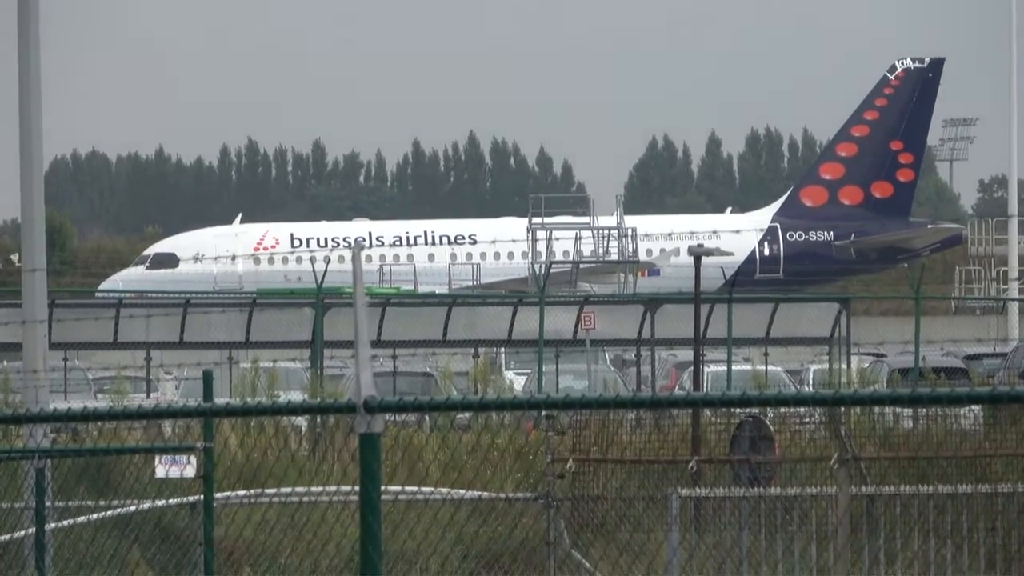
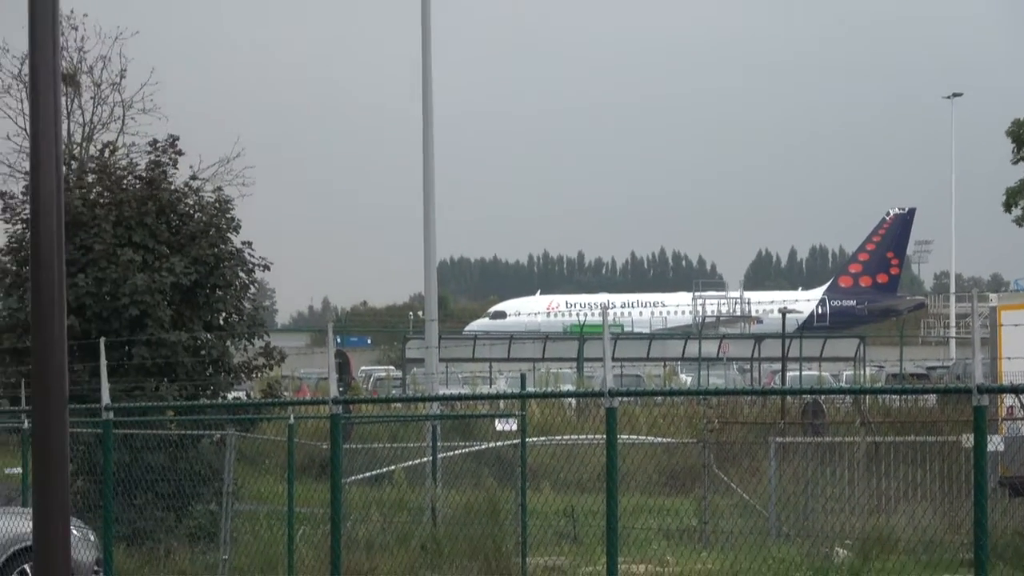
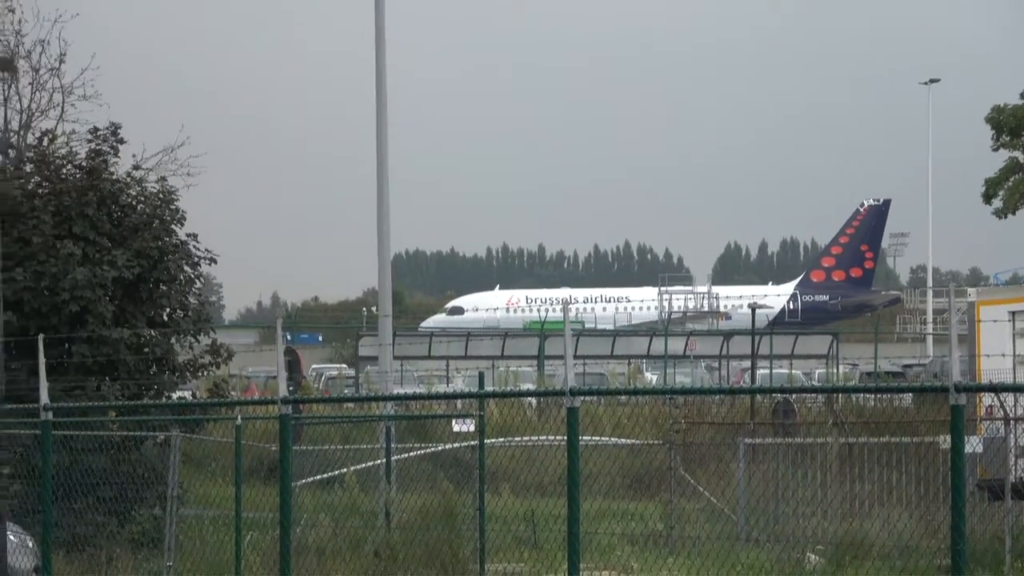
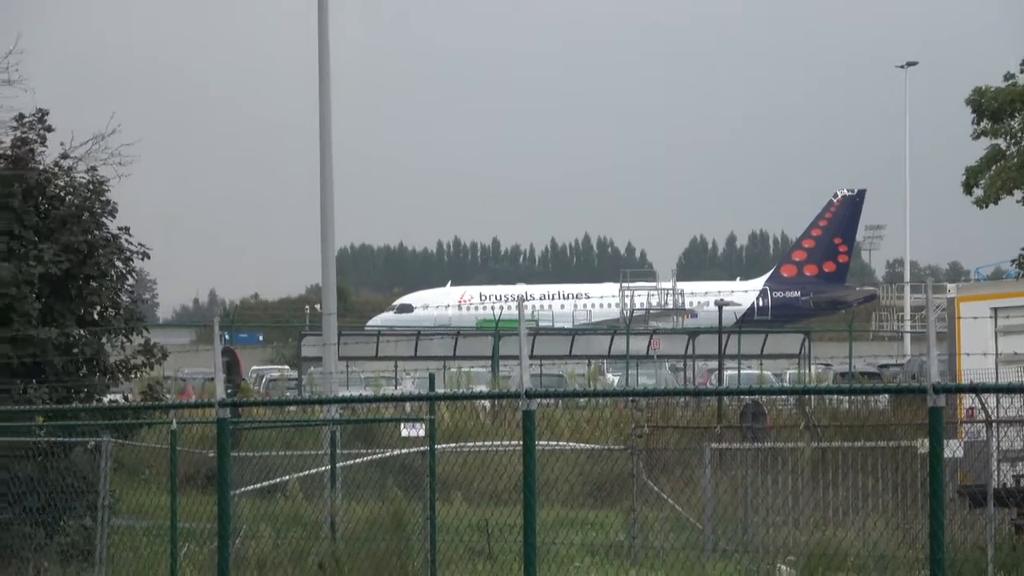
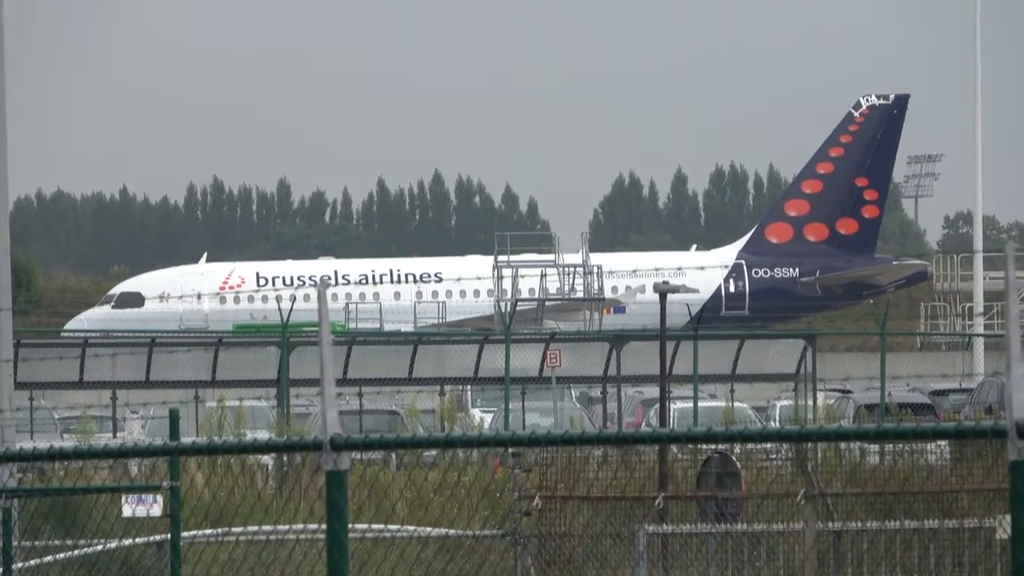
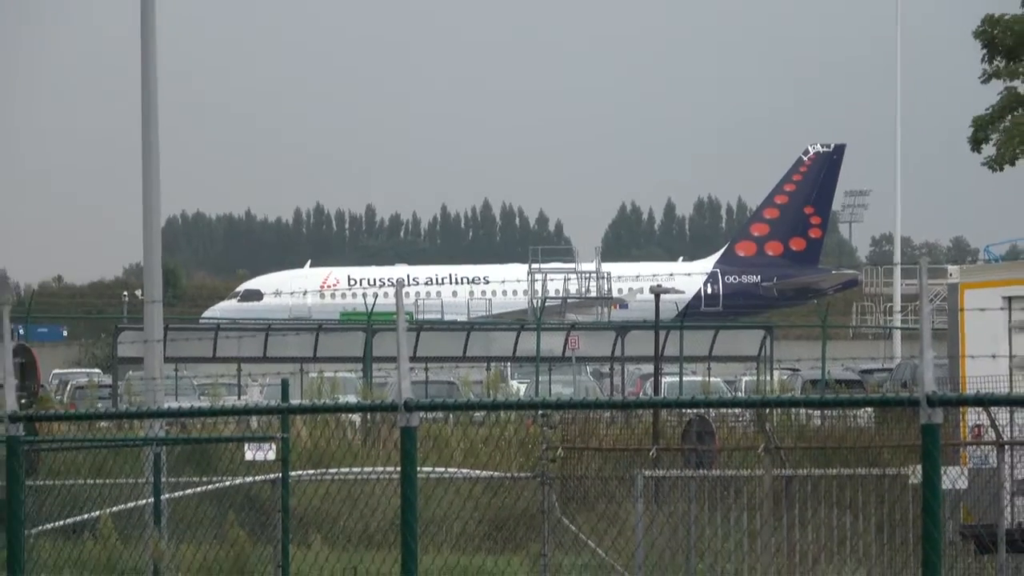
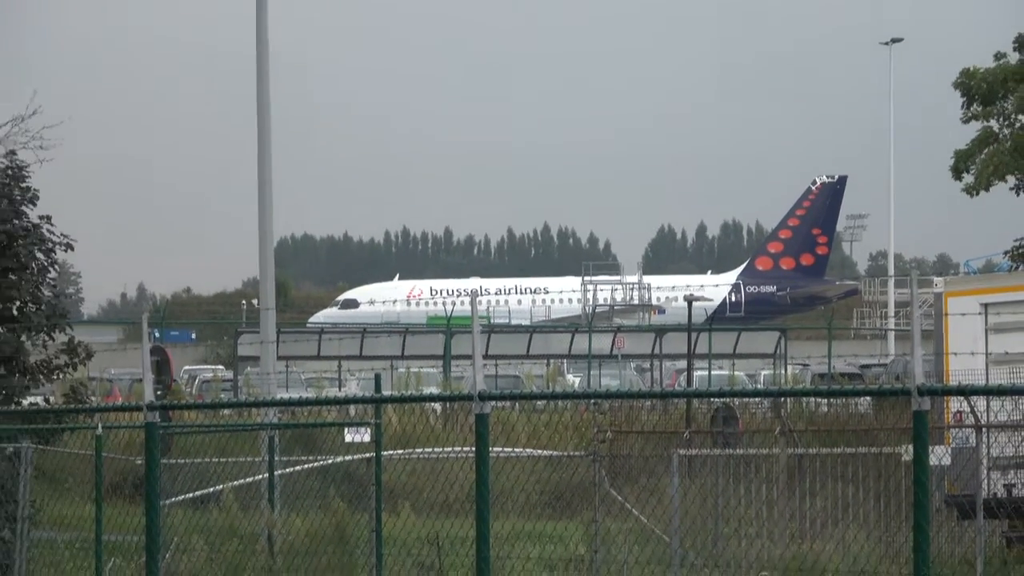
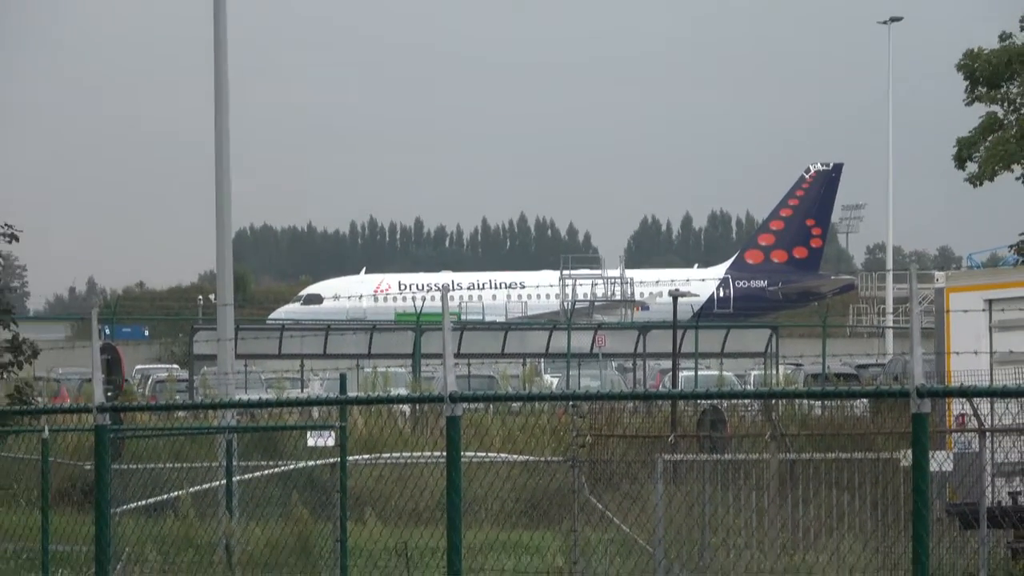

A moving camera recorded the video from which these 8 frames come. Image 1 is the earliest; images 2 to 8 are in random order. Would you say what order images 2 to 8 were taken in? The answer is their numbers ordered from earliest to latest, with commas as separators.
5, 6, 8, 7, 4, 3, 2
